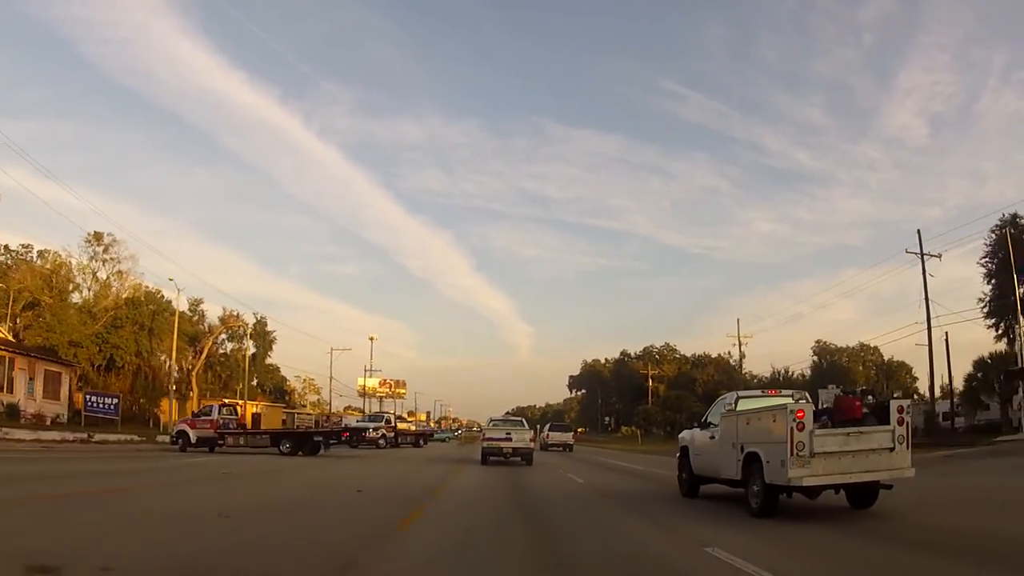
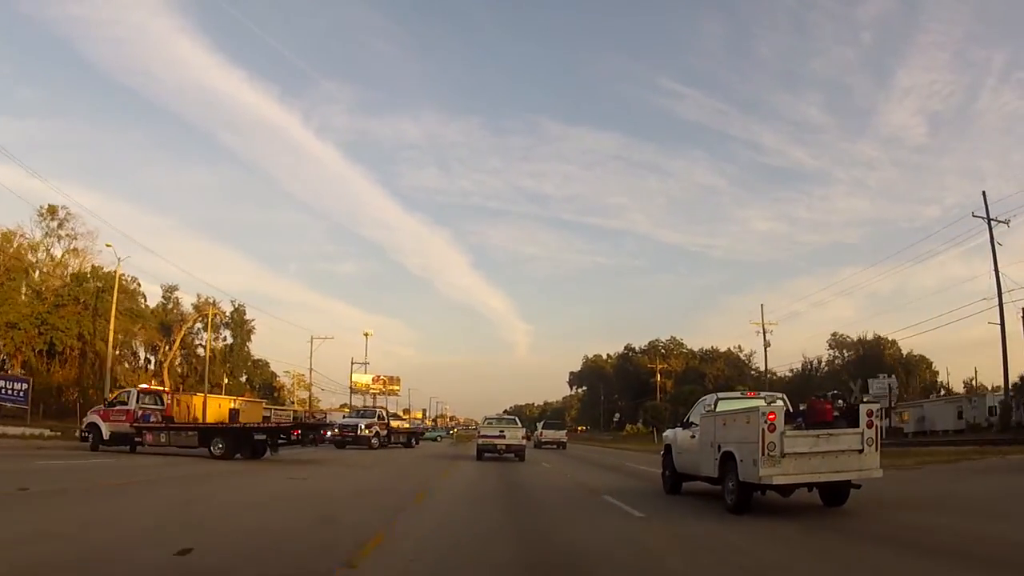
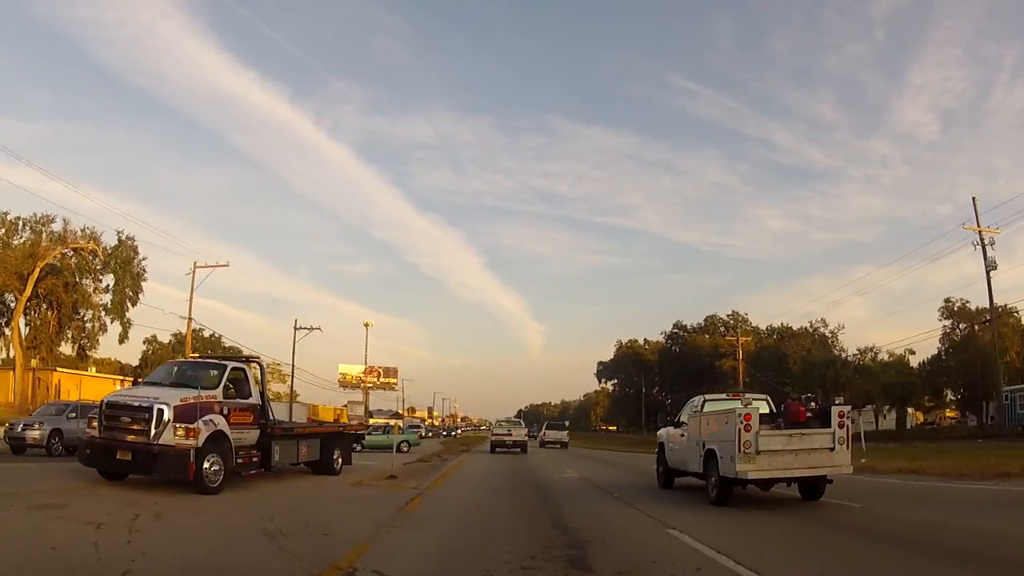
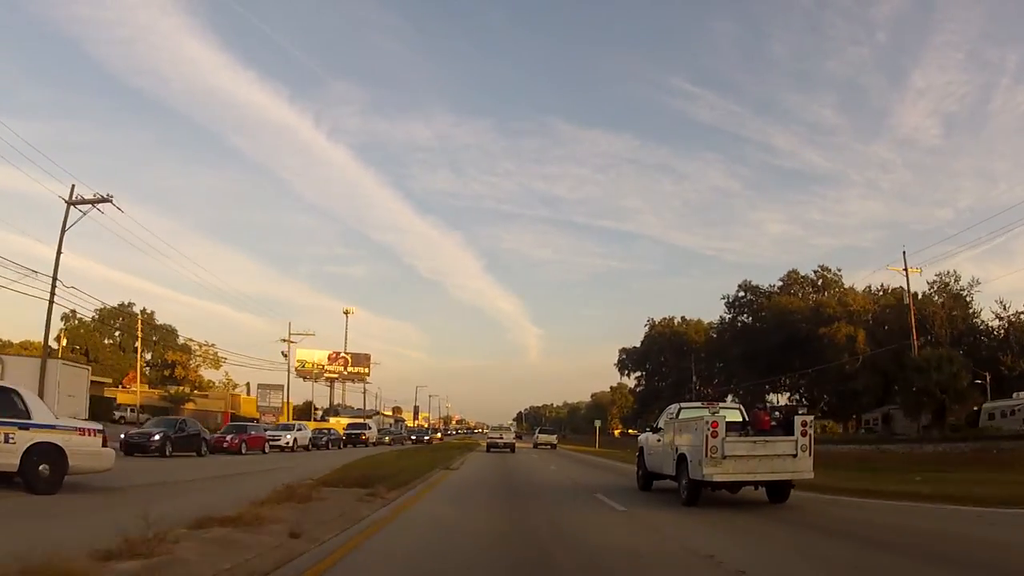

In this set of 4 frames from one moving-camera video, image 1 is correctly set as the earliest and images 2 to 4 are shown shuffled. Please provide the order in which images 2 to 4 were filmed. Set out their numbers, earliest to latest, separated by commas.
2, 3, 4
